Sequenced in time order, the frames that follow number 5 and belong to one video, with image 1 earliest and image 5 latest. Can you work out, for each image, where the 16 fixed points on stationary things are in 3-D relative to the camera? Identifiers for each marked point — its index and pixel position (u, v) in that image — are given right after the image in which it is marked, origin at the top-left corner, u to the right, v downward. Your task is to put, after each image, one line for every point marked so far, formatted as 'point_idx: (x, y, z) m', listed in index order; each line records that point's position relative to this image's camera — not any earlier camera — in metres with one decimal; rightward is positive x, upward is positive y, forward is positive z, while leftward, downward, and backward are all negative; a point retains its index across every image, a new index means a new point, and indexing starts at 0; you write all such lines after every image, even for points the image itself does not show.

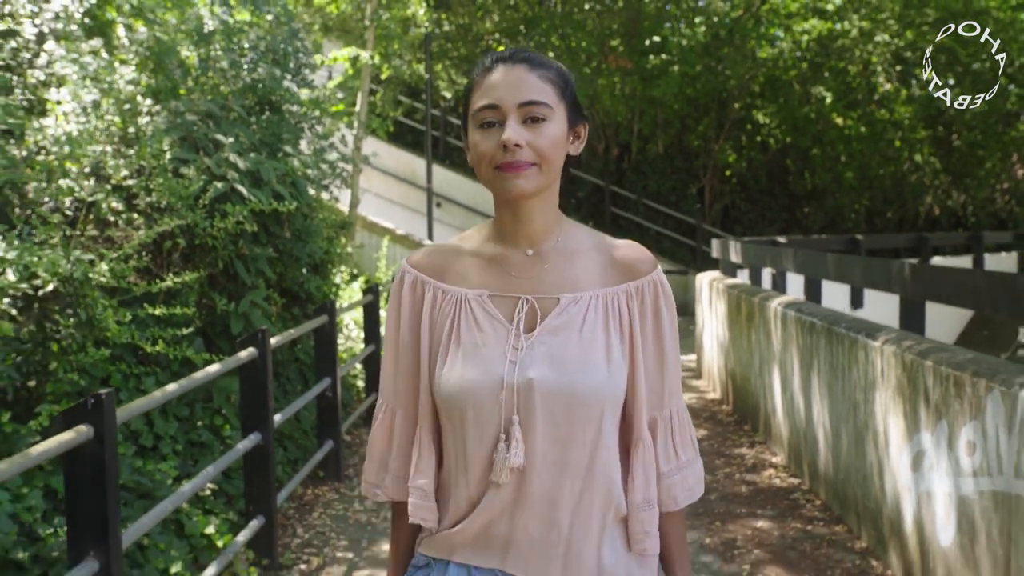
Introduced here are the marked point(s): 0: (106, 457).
0: (-1.0, -0.4, +2.9) m
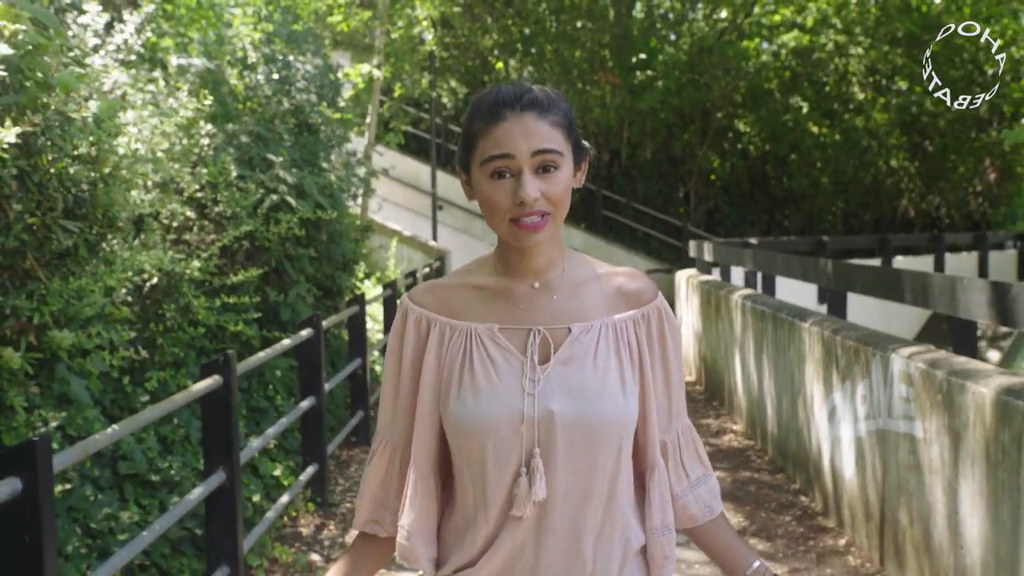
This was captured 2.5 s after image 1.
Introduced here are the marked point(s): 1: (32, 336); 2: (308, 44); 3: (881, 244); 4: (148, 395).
0: (-1.0, -0.4, +4.1) m
1: (-1.5, -0.1, +3.5) m
2: (-1.5, +1.8, +8.5) m
3: (+4.3, +0.5, +13.1) m
4: (-1.7, -0.5, +5.1) m
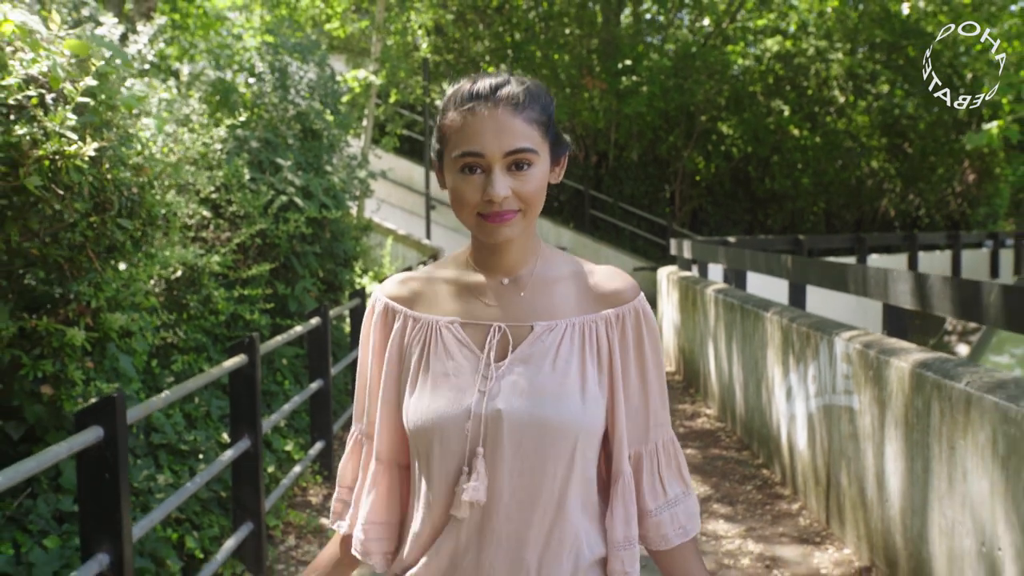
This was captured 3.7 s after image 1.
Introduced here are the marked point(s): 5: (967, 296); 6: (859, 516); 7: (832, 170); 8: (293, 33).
0: (-1.1, -0.3, +4.6) m
1: (-1.5, -0.1, +4.0) m
2: (-1.6, +1.9, +9.1) m
3: (+4.2, +0.6, +13.7) m
4: (-1.7, -0.4, +5.6) m
5: (+1.6, 0.0, +3.9) m
6: (+1.4, -0.9, +4.5) m
7: (+5.0, +1.9, +17.6) m
8: (-2.0, +2.3, +10.2) m
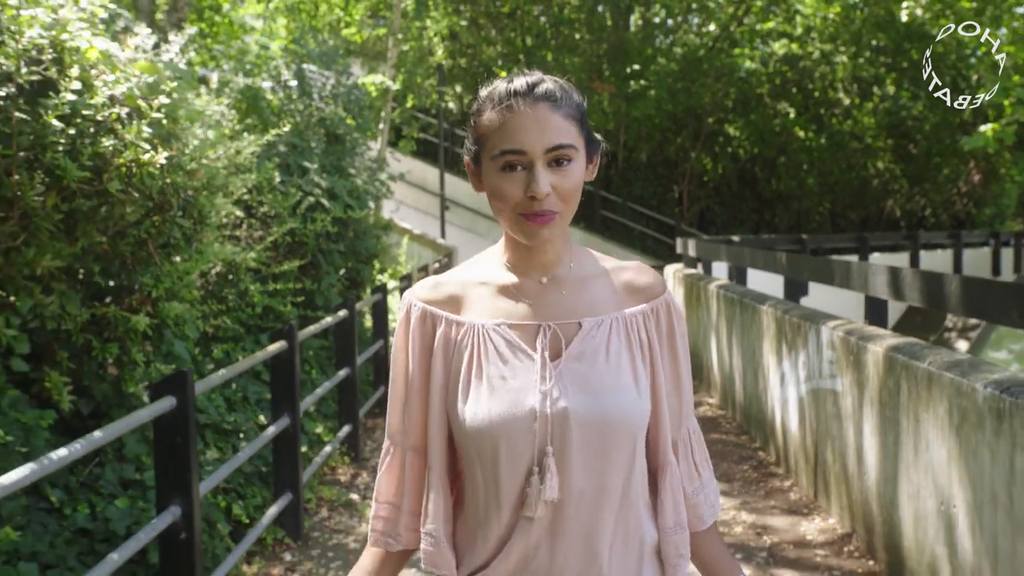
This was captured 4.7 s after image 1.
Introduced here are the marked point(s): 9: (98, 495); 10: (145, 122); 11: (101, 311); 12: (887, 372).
0: (-1.0, -0.3, +5.1) m
1: (-1.5, -0.1, +4.5) m
2: (-1.5, +1.9, +9.6) m
3: (+4.4, +0.6, +14.2) m
4: (-1.6, -0.4, +6.1) m
5: (+1.6, 0.0, +4.4) m
6: (+1.5, -0.9, +5.0) m
7: (+5.2, +1.9, +18.0) m
8: (-1.9, +2.4, +10.7) m
9: (-1.6, -0.8, +4.2) m
10: (-1.3, +0.6, +3.8) m
11: (-1.6, -0.1, +4.3) m
12: (+1.5, -0.3, +4.4) m
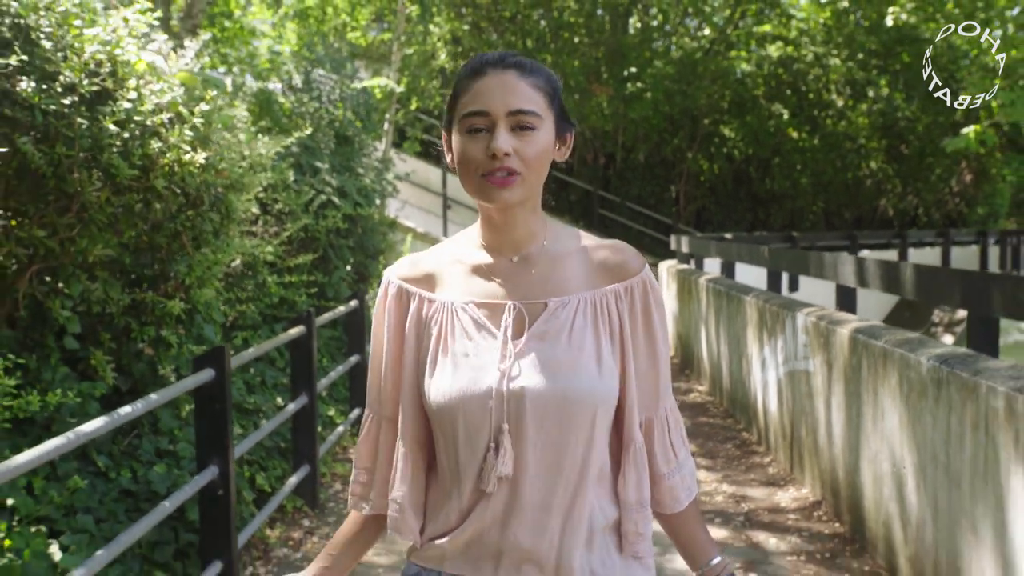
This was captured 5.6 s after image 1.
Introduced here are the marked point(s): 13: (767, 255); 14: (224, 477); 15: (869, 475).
0: (-1.0, -0.3, +5.6) m
1: (-1.5, 0.0, +5.0) m
2: (-1.5, +2.0, +10.1) m
3: (+4.4, +0.6, +14.6) m
4: (-1.6, -0.4, +6.6) m
5: (+1.6, +0.1, +4.8) m
6: (+1.5, -0.8, +5.5) m
7: (+5.2, +1.9, +18.5) m
8: (-1.9, +2.4, +11.2) m
9: (-1.6, -0.7, +4.7) m
10: (-1.3, +0.6, +4.3) m
11: (-1.6, 0.0, +4.7) m
12: (+1.5, -0.3, +4.8) m
13: (+1.7, +0.2, +7.4) m
14: (-1.0, -0.7, +4.0) m
15: (+1.5, -0.8, +4.6) m
